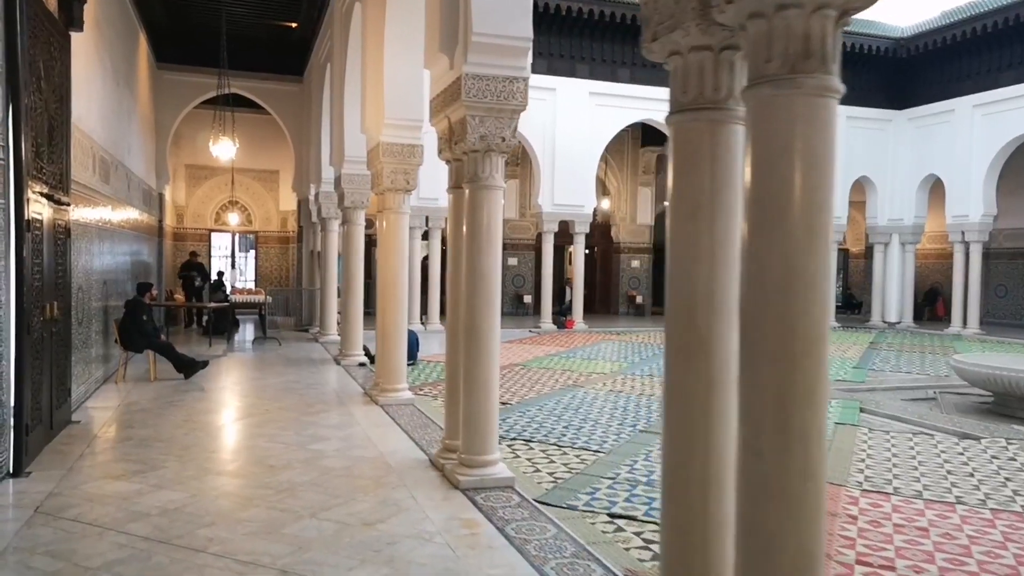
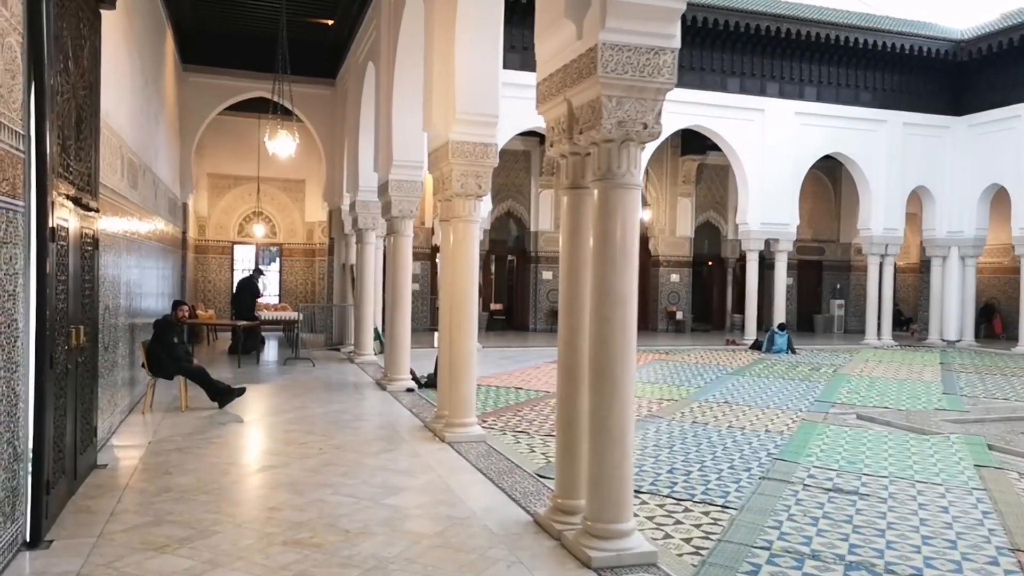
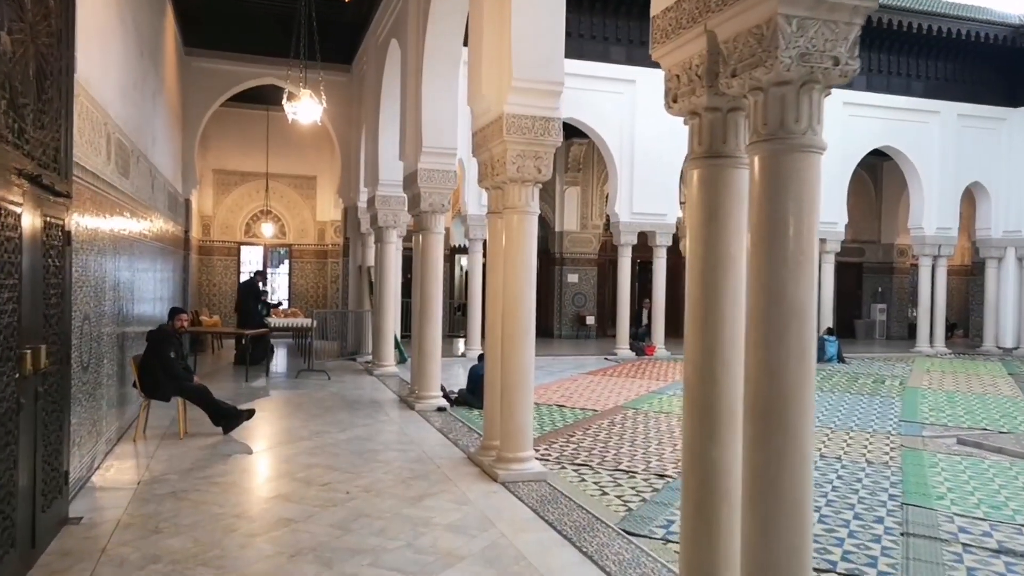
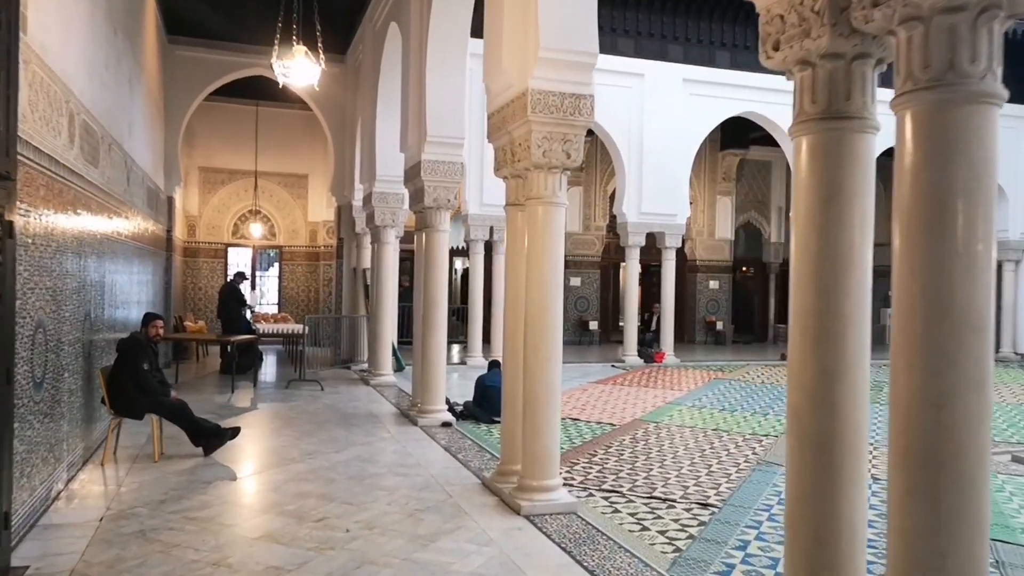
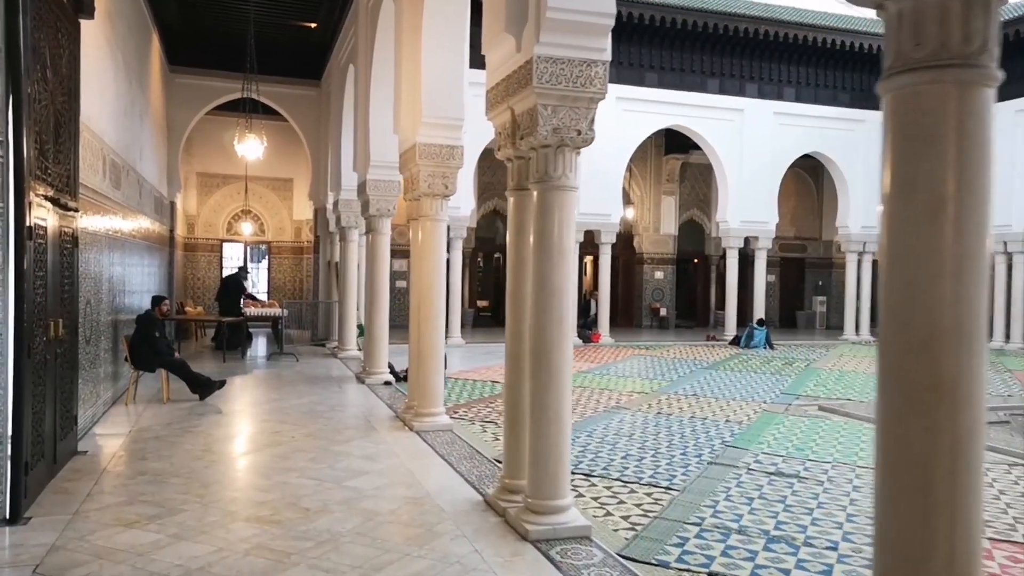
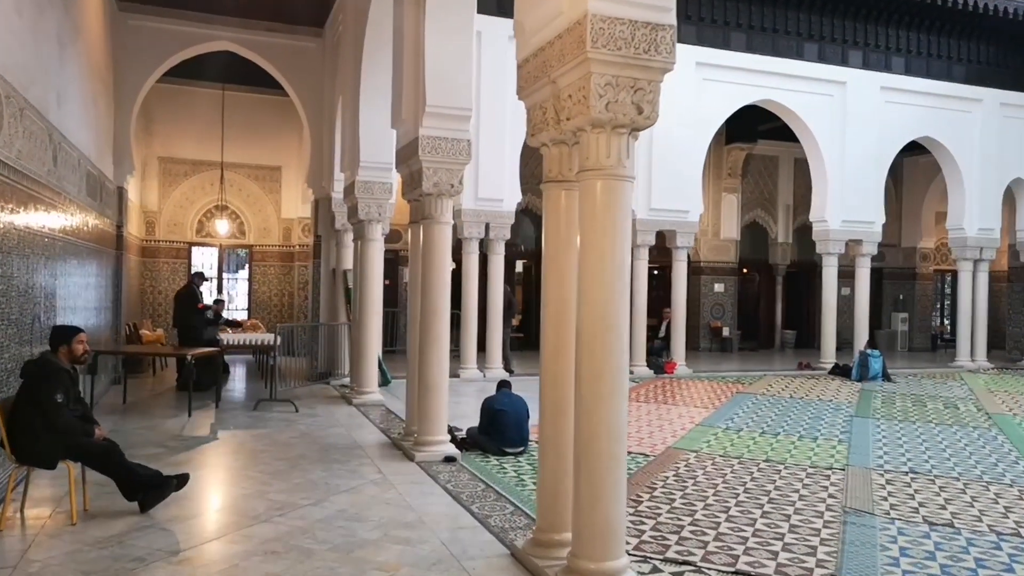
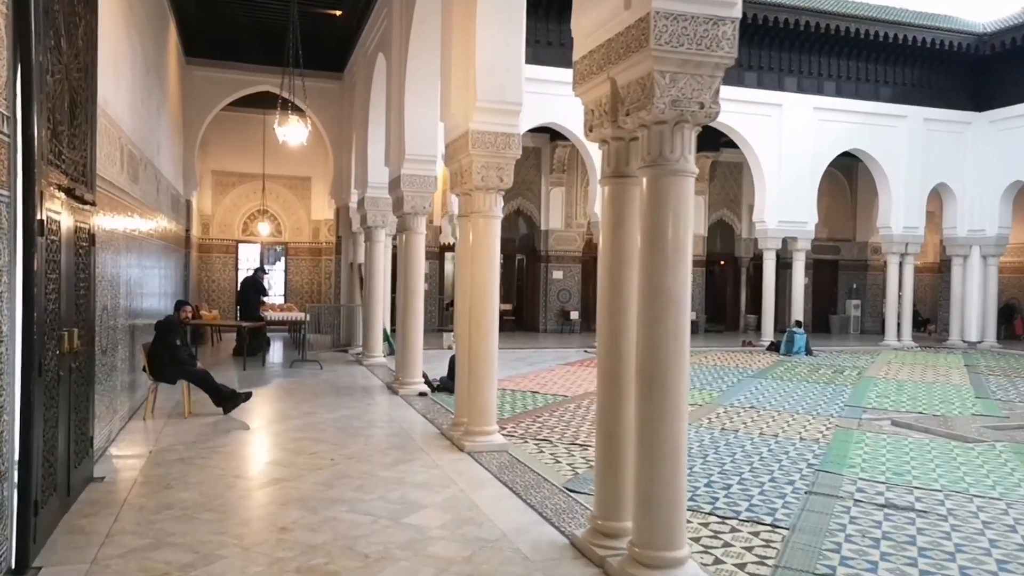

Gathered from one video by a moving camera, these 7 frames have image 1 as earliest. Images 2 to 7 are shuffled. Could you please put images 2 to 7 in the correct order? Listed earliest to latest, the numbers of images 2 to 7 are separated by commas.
5, 2, 7, 3, 4, 6
